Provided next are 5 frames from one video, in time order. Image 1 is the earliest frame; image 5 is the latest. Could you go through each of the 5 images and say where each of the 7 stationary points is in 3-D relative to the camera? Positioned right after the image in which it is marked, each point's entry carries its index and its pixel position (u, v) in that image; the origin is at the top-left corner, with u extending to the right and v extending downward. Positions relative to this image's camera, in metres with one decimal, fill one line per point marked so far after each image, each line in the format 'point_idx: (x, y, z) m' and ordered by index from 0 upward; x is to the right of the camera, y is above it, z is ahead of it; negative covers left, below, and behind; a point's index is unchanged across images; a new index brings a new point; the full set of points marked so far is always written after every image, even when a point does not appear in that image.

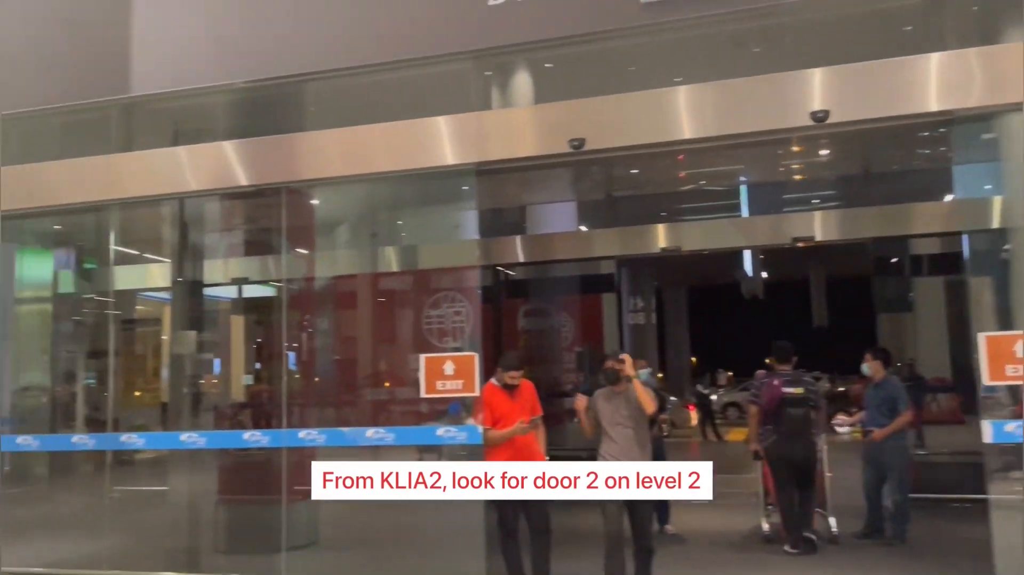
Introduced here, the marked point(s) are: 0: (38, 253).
0: (-4.6, +0.3, +7.8) m
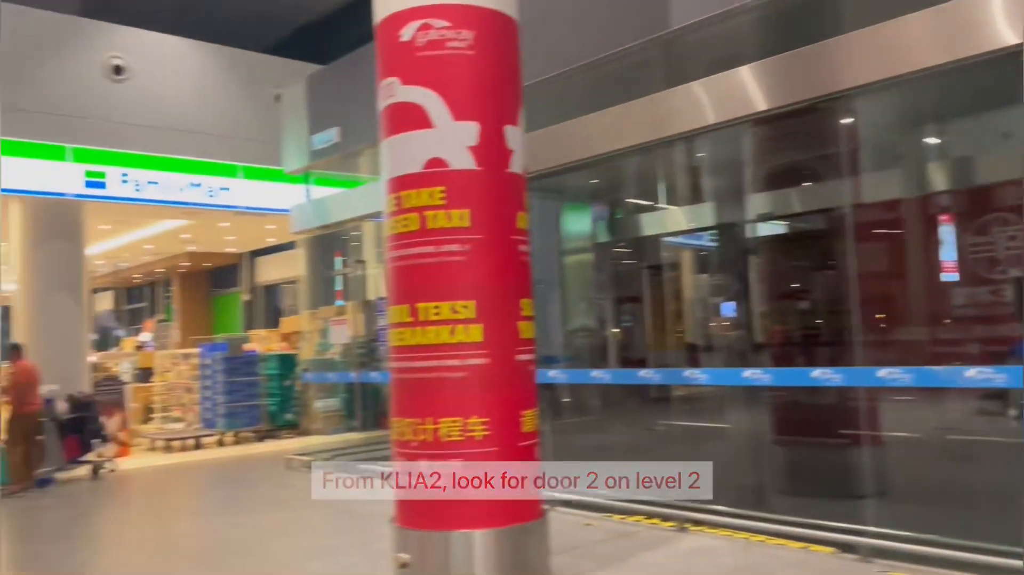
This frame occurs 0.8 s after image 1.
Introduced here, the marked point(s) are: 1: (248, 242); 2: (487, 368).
0: (+0.7, +0.8, +8.5) m
1: (-4.6, +0.8, +14.1) m
2: (-0.1, -0.4, +4.1) m
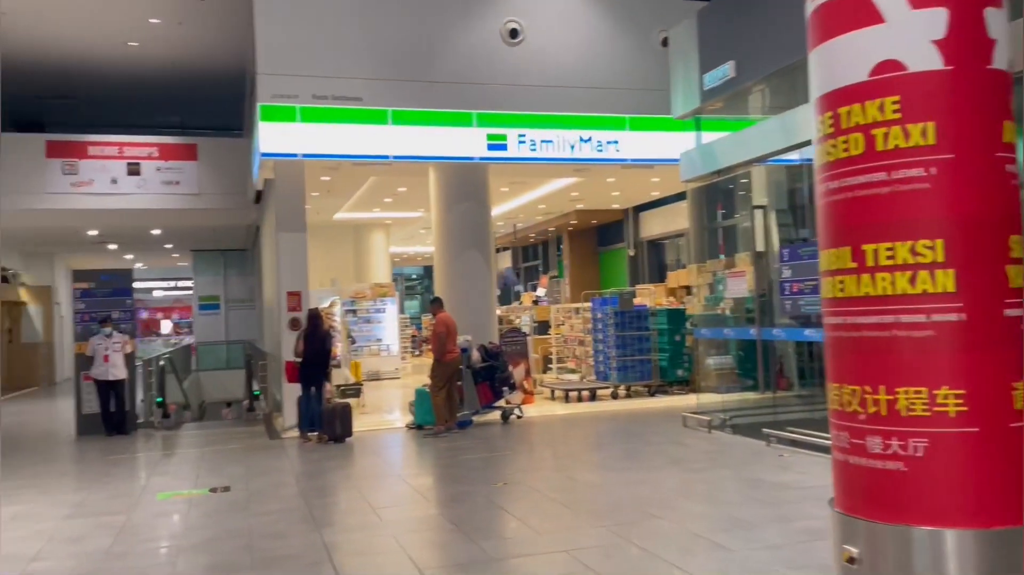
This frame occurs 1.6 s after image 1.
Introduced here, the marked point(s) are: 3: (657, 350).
0: (+4.4, +1.3, +6.7) m
1: (+2.1, +1.6, +14.1) m
2: (+1.8, -0.1, +3.2) m
3: (+1.9, -0.8, +10.7) m
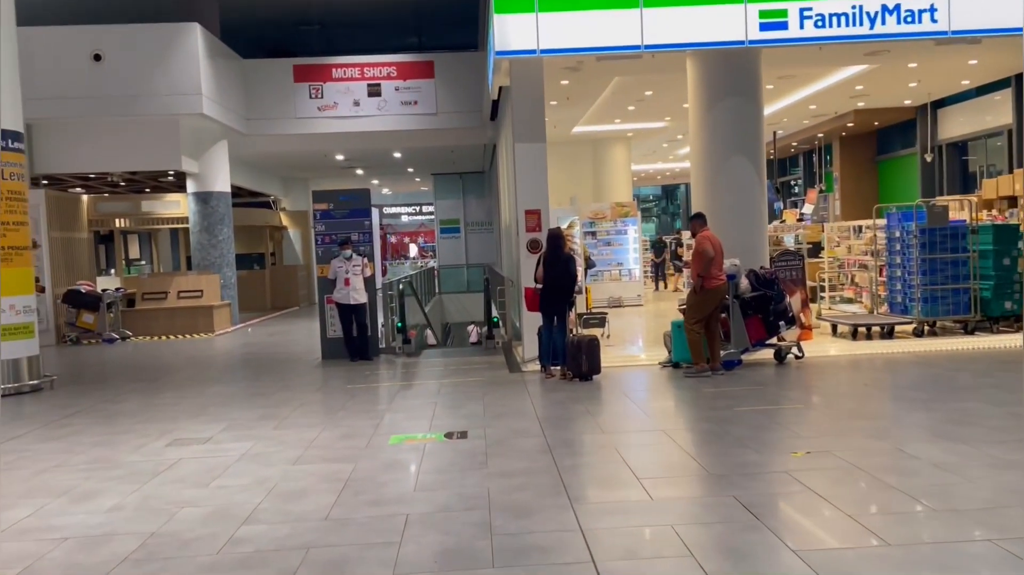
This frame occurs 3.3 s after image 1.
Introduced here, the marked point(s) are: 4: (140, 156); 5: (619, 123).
0: (+6.1, +1.9, +3.8) m
1: (+5.9, +2.8, +11.4) m
2: (+2.6, +0.1, +1.3) m
3: (+4.8, +0.1, +8.5) m
4: (-6.1, +2.2, +13.4) m
5: (+1.8, +2.8, +13.9) m
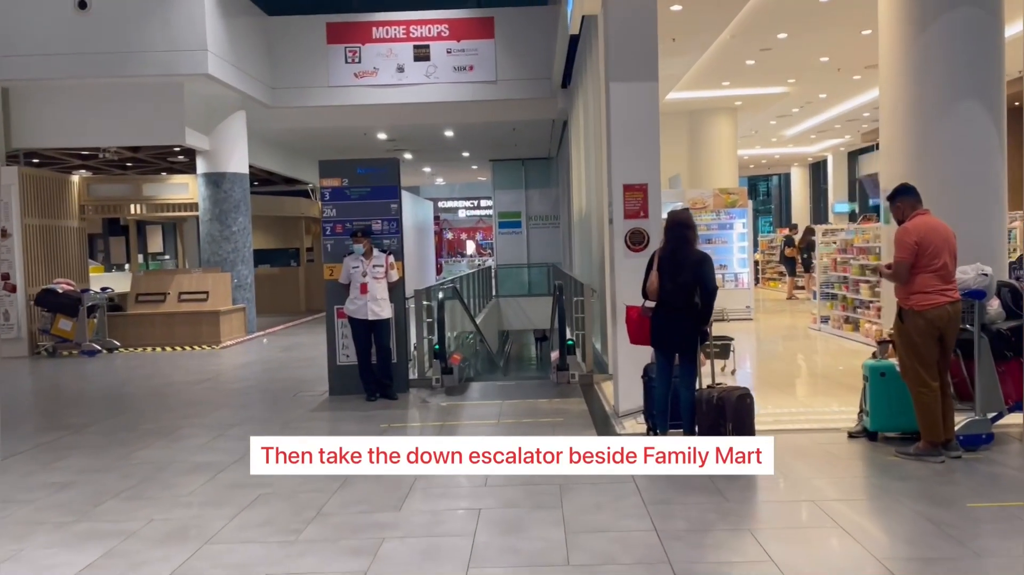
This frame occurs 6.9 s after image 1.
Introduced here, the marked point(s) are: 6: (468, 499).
0: (+6.4, +1.7, +0.5) m
1: (+6.8, +2.6, +8.2) m
2: (+2.7, -0.1, -1.7) m
3: (+5.4, -0.1, +5.3) m
4: (-5.1, +2.2, +11.0) m
5: (+2.9, +2.7, +10.9) m
6: (-0.2, -1.0, +4.0) m
